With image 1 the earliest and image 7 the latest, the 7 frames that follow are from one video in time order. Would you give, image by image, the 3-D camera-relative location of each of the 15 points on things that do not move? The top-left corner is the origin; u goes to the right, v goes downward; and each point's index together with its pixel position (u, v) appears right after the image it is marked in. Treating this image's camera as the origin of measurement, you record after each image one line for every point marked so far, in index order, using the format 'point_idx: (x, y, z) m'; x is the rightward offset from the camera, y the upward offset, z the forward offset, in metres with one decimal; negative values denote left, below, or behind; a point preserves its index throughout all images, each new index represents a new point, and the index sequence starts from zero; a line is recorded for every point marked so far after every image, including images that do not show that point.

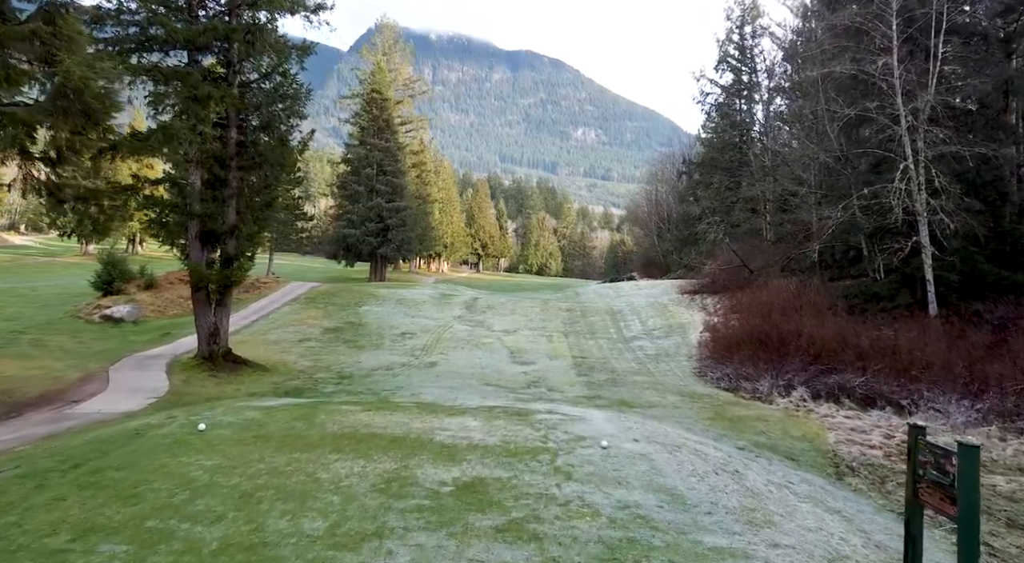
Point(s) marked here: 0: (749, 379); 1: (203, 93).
0: (+3.9, -1.6, +11.8) m
1: (-4.6, +2.8, +10.9) m
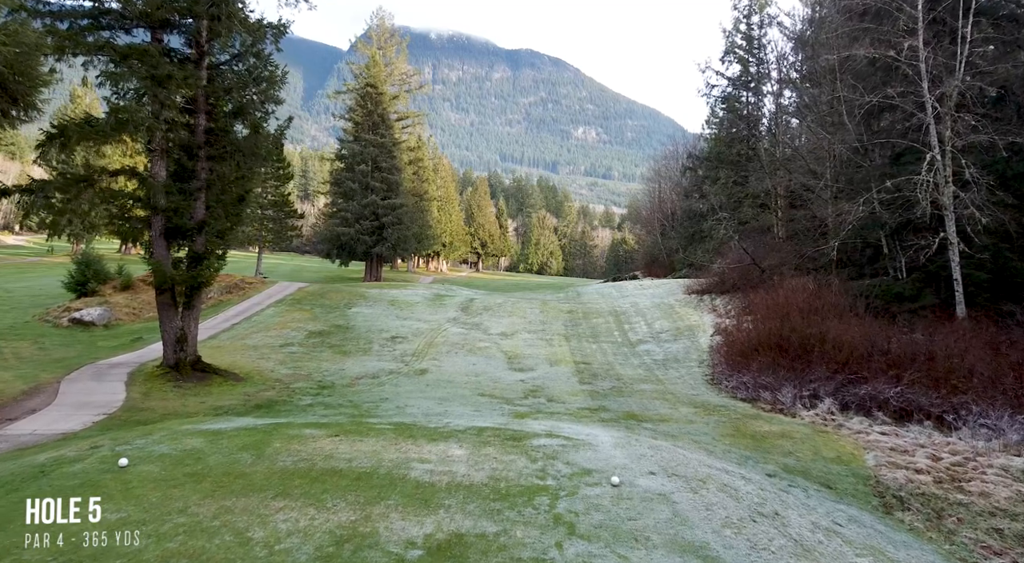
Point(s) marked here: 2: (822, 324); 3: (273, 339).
0: (+3.8, -1.6, +10.8) m
1: (-4.7, +2.8, +9.8) m
2: (+5.1, -0.7, +11.9) m
3: (-4.9, -1.2, +14.9) m
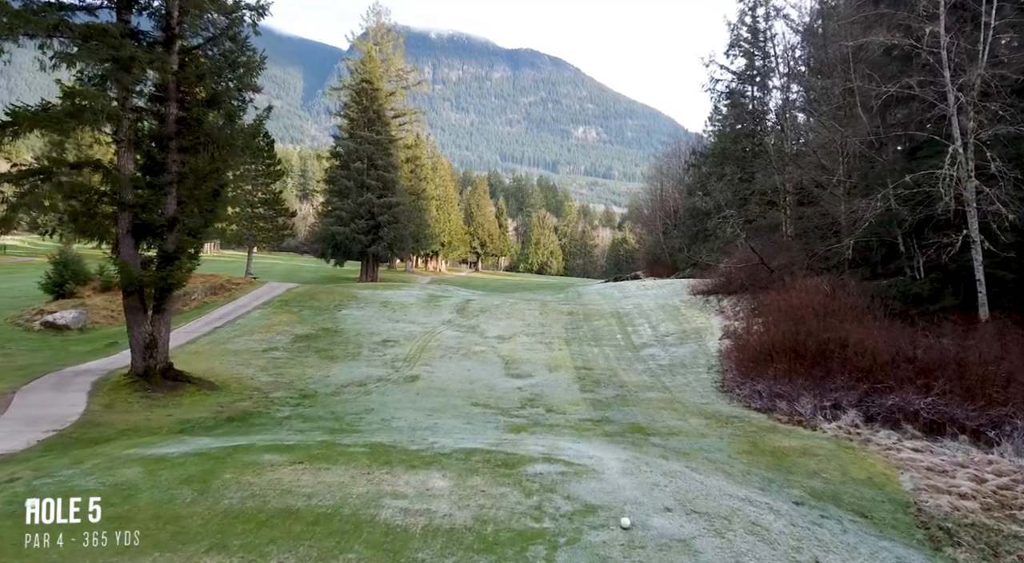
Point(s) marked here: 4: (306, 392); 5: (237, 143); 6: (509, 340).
0: (+3.8, -1.6, +10.0) m
1: (-4.7, +2.8, +9.0) m
2: (+5.0, -0.7, +11.1) m
3: (-5.0, -1.2, +14.1) m
4: (-3.0, -1.6, +10.7) m
5: (-4.0, +2.0, +10.5) m
6: (-0.1, -1.3, +15.9) m
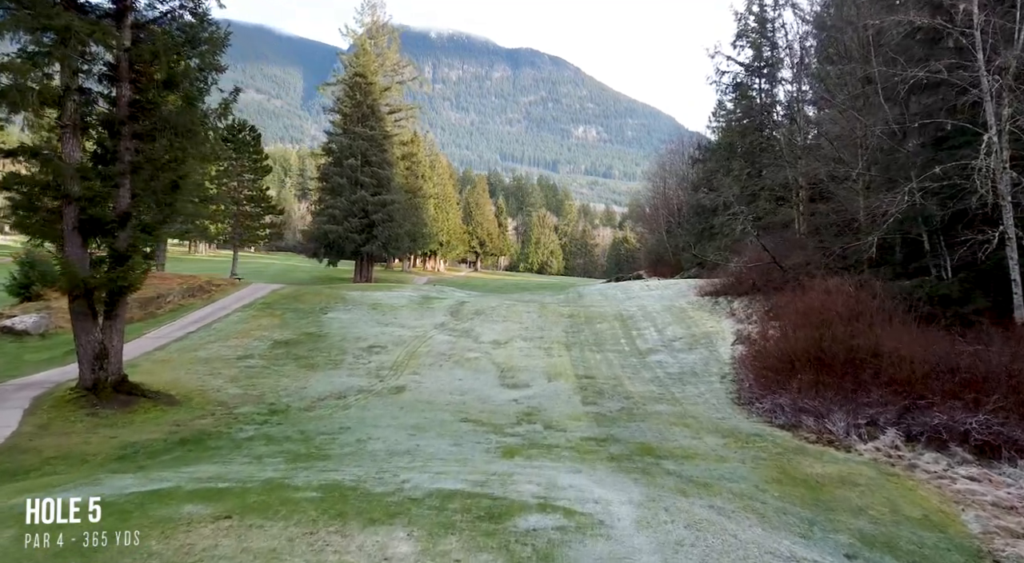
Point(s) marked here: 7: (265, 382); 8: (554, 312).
0: (+3.7, -1.6, +8.9) m
1: (-4.8, +2.8, +7.9) m
2: (+4.9, -0.7, +10.0) m
3: (-5.0, -1.2, +13.0) m
4: (-3.1, -1.7, +9.6) m
5: (-4.0, +2.0, +9.4) m
6: (-0.1, -1.3, +14.8) m
7: (-3.8, -1.5, +11.1) m
8: (+1.0, -0.8, +18.0) m
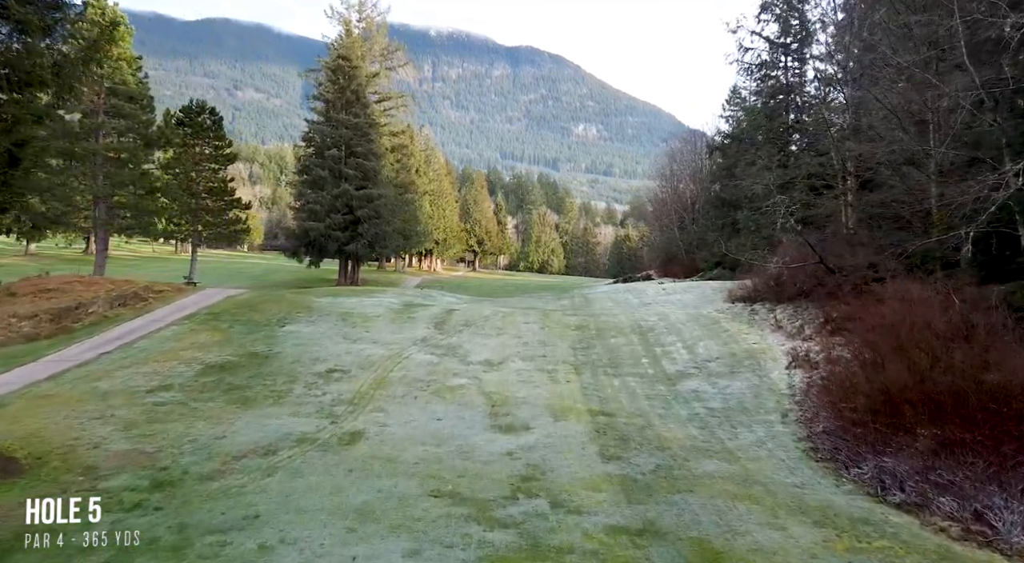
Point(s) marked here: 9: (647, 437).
0: (+3.6, -1.7, +6.0) m
1: (-4.9, +2.6, +5.0) m
2: (+4.9, -0.8, +7.1) m
3: (-5.1, -1.3, +10.1) m
4: (-3.2, -1.8, +6.7) m
5: (-4.1, +1.8, +6.5) m
6: (-0.2, -1.4, +11.9) m
7: (-3.8, -1.7, +8.2) m
8: (+1.0, -0.9, +15.1) m
9: (+1.6, -1.8, +8.6) m
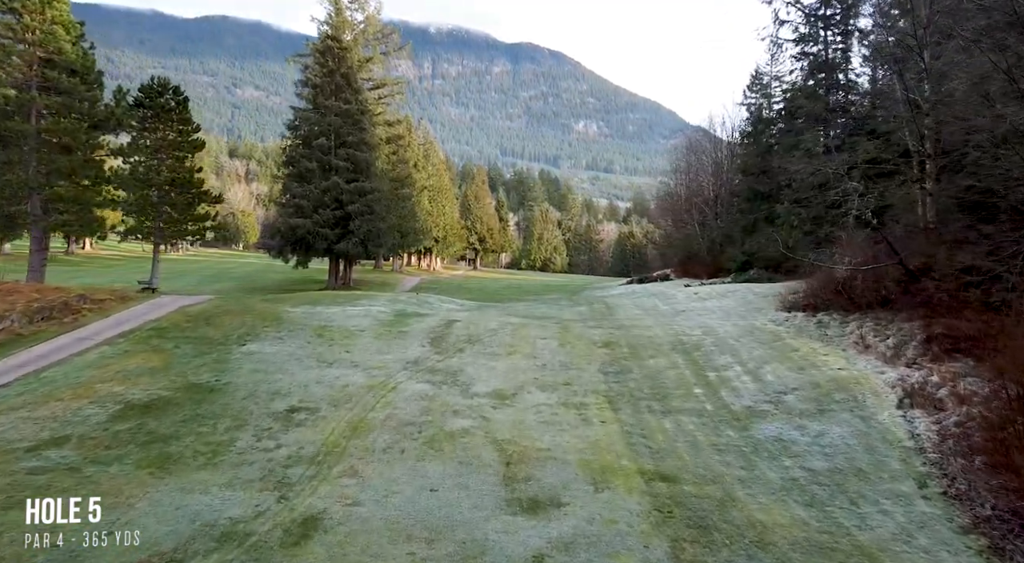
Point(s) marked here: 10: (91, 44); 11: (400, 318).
0: (+3.8, -1.8, +3.3) m
1: (-4.7, +2.5, +2.3) m
2: (+5.1, -0.9, +4.4) m
3: (-4.9, -1.5, +7.5) m
4: (-2.9, -1.9, +4.0) m
5: (-3.9, +1.7, +3.8) m
6: (0.0, -1.5, +9.2) m
7: (-3.6, -1.8, +5.6) m
8: (+1.2, -1.0, +12.4) m
9: (+1.8, -1.9, +5.9) m
10: (-9.0, +5.1, +15.6) m
11: (-2.1, -0.7, +14.0) m
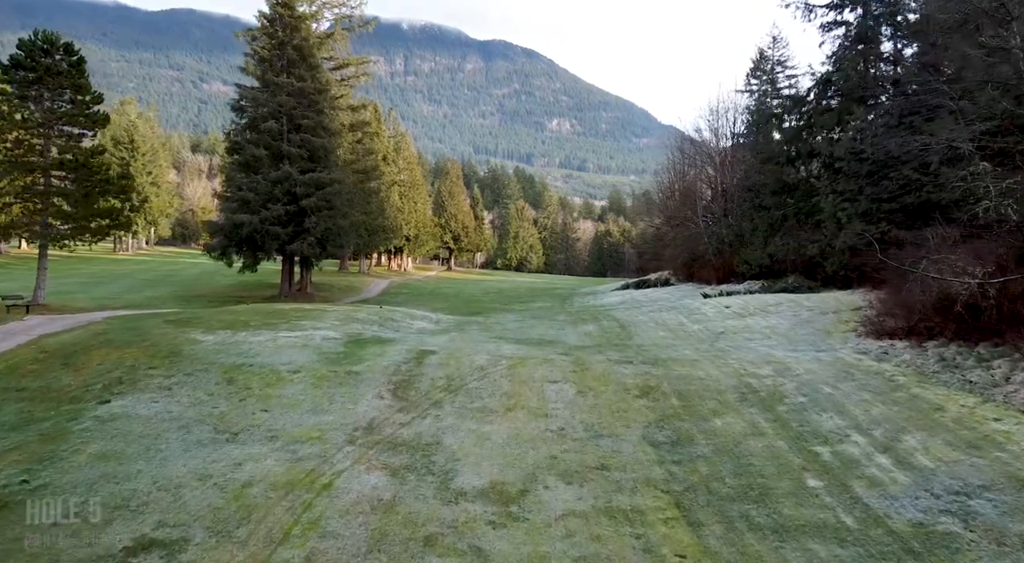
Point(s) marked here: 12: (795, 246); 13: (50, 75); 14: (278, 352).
0: (+4.1, -2.1, -0.2) m
1: (-4.4, +2.2, -1.5) m
2: (+5.3, -1.2, +1.0) m
3: (-4.7, -1.7, +3.6) m
4: (-2.7, -2.2, +0.2) m
5: (-3.6, +1.4, 0.0) m
6: (+0.1, -1.8, +5.6) m
7: (-3.4, -2.1, +1.8) m
8: (+1.2, -1.2, +8.8) m
9: (+2.0, -2.2, +2.3) m
10: (-9.2, +4.9, +11.6) m
11: (-2.2, -0.9, +10.3) m
12: (+6.9, +0.9, +18.6) m
13: (-8.8, +4.0, +13.9) m
14: (-3.1, -0.9, +9.7) m
